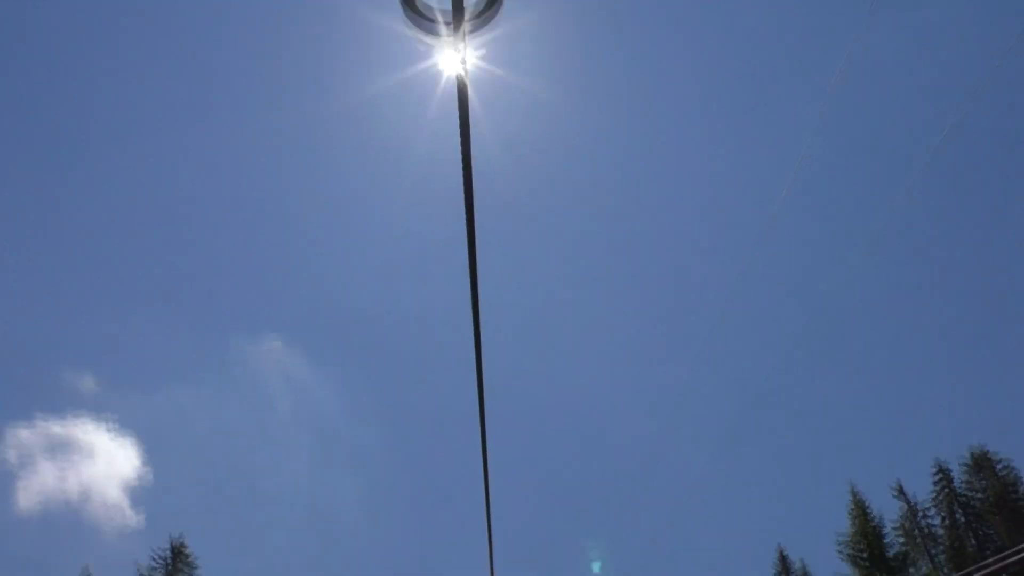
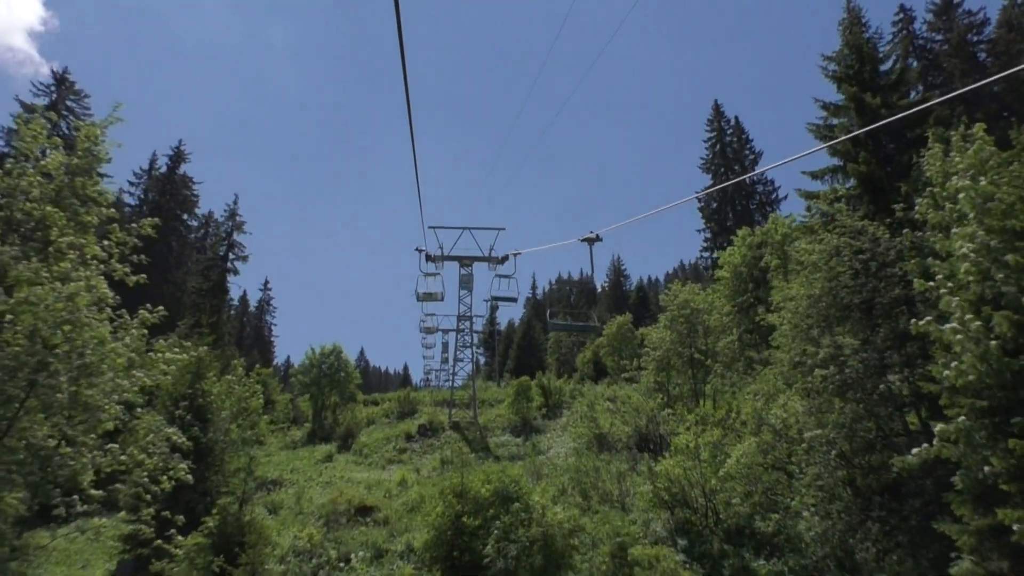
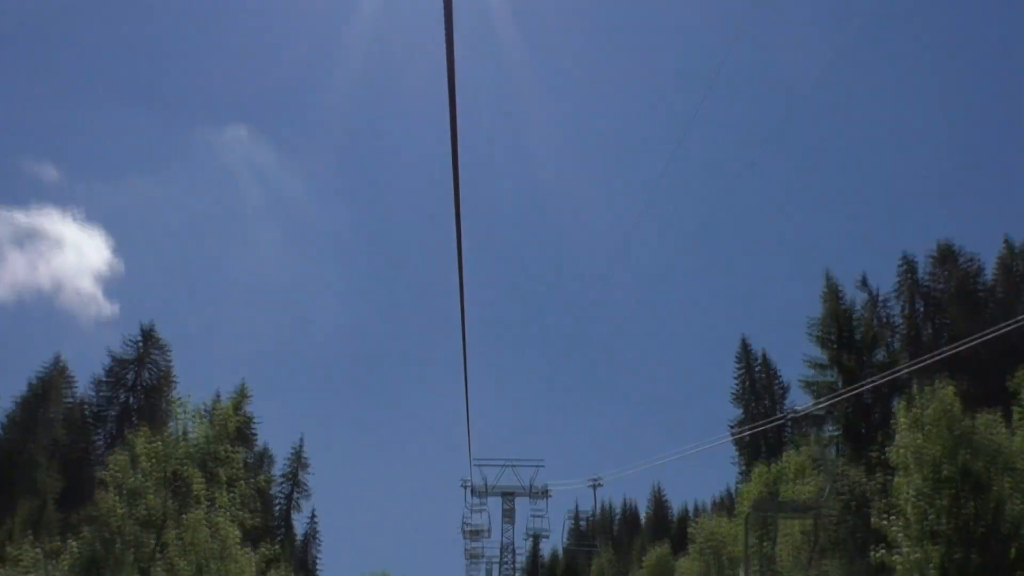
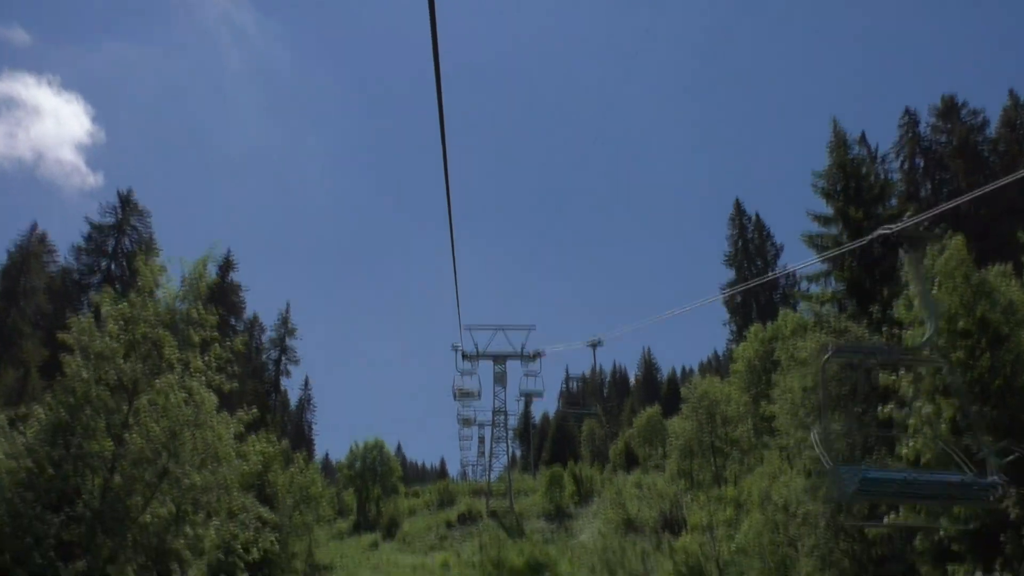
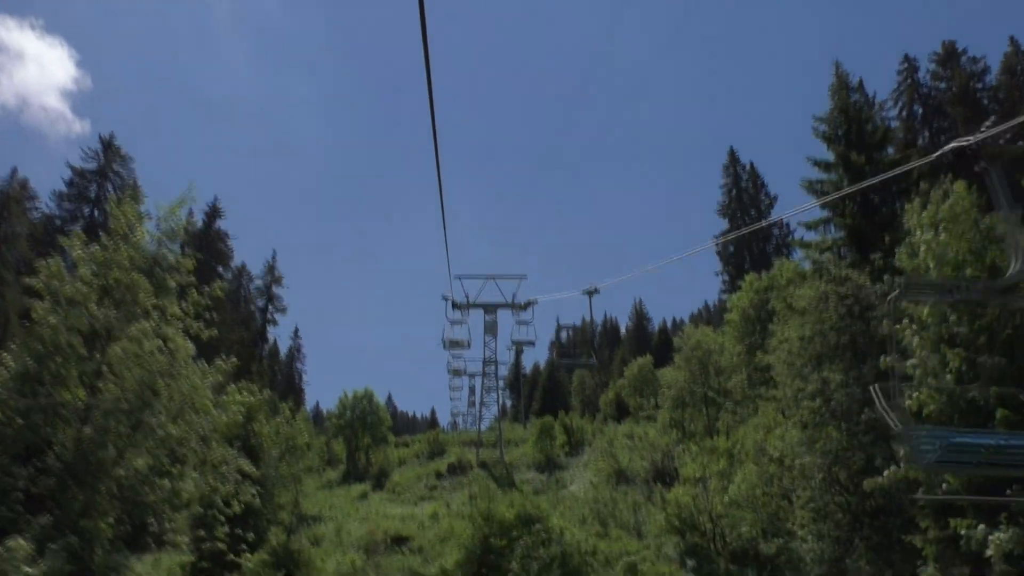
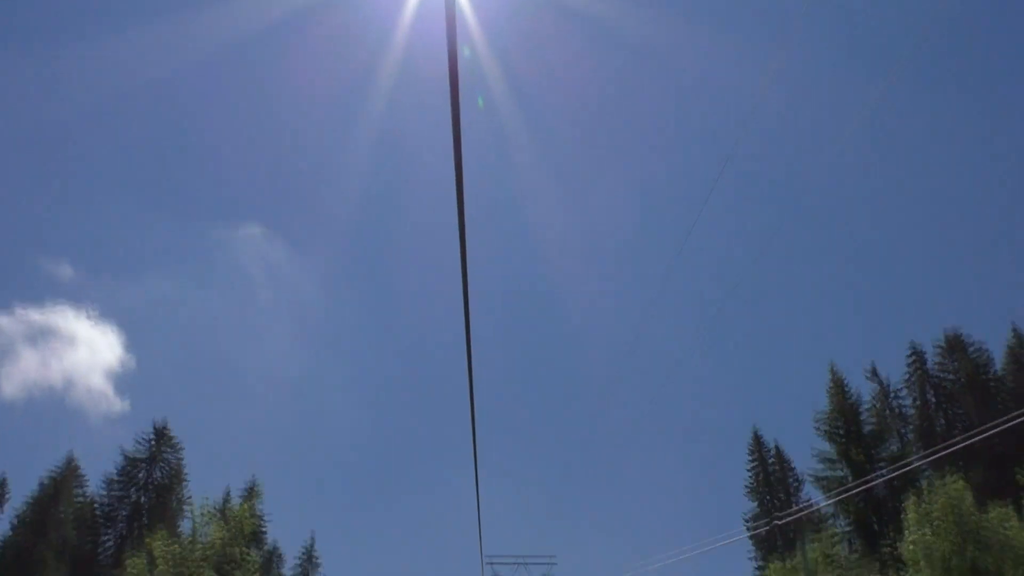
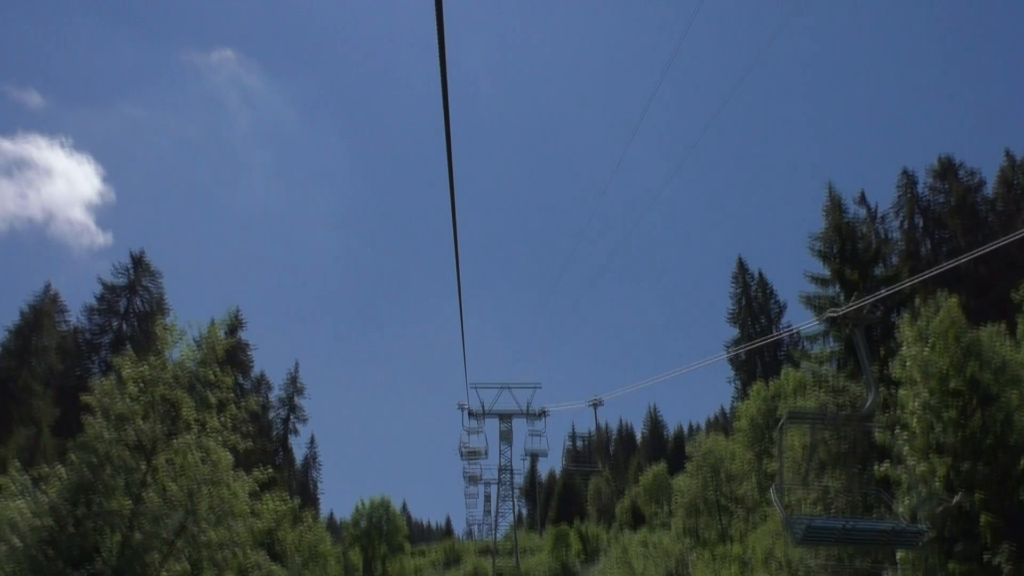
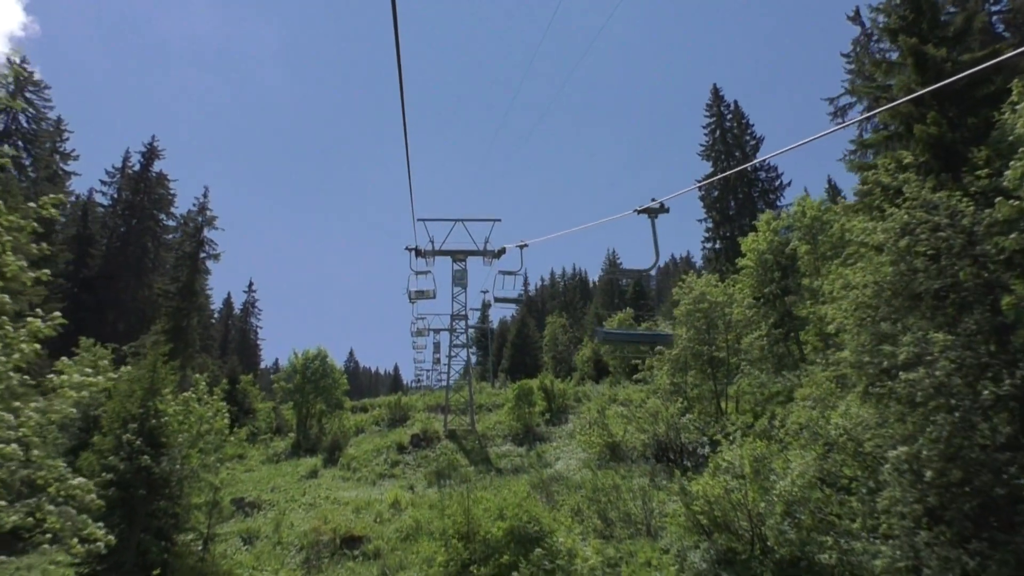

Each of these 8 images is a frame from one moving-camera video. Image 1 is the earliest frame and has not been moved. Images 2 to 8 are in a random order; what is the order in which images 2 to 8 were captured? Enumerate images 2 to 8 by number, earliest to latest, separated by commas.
6, 3, 7, 4, 5, 2, 8
